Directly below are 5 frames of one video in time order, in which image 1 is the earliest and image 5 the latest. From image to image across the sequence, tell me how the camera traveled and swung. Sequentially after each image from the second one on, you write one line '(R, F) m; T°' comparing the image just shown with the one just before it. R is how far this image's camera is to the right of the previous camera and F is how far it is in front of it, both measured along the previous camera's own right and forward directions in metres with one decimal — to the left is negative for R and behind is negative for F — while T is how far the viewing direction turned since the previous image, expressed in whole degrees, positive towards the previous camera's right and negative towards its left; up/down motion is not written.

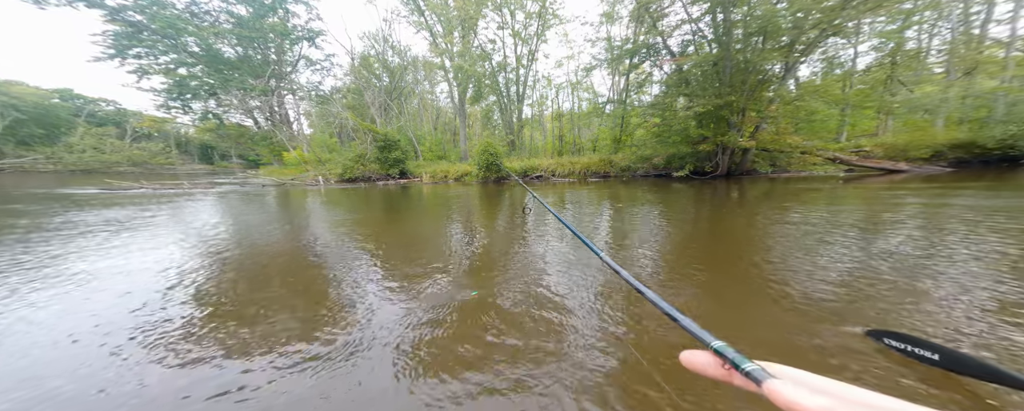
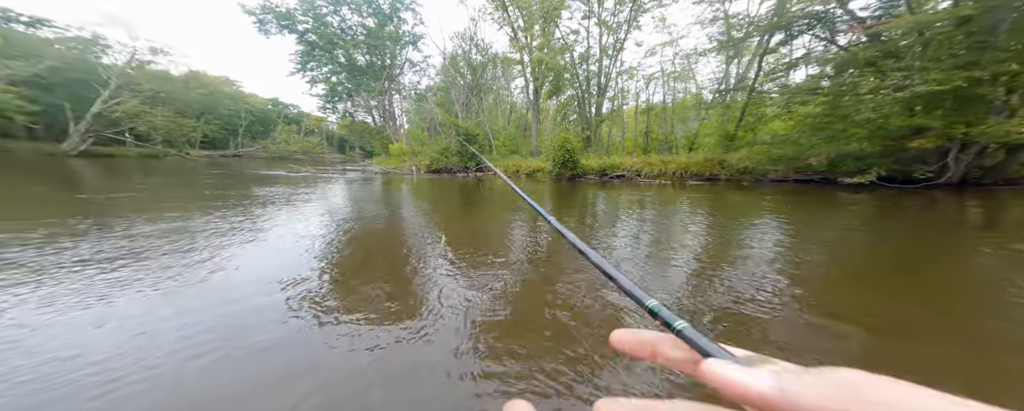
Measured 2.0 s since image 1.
(0.0, +0.2) m; -14°
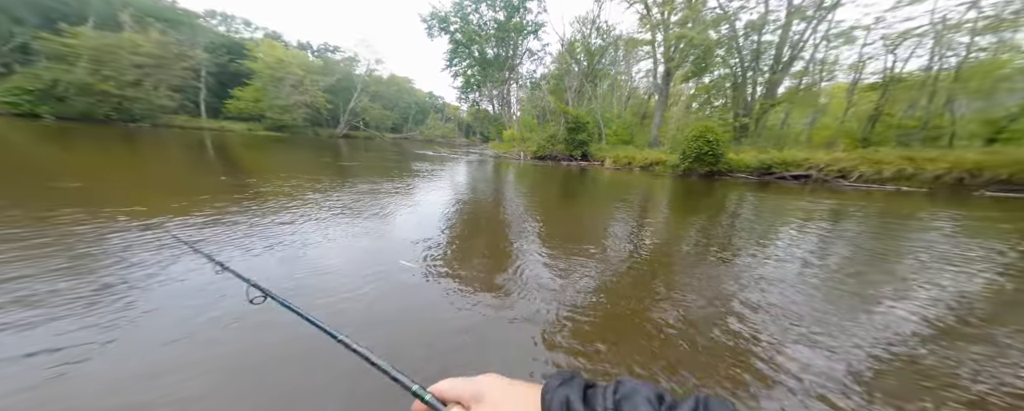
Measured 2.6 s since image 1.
(+0.2, +0.1) m; -21°
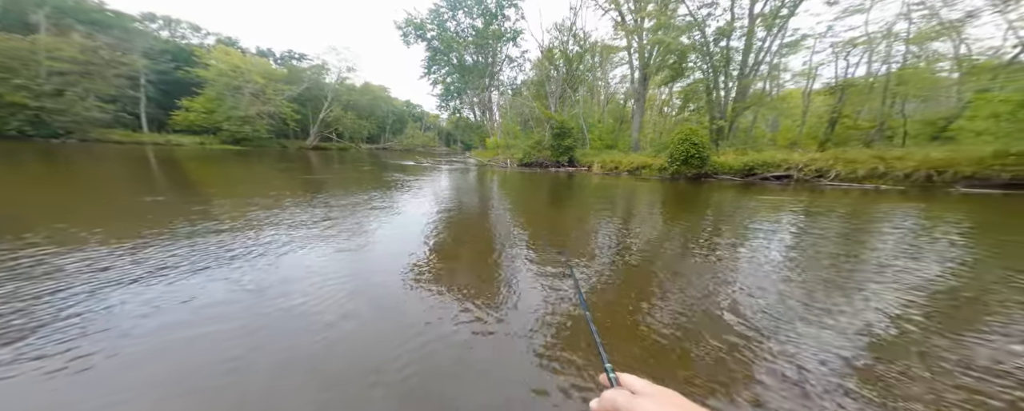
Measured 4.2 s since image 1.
(-0.3, +0.2) m; +4°
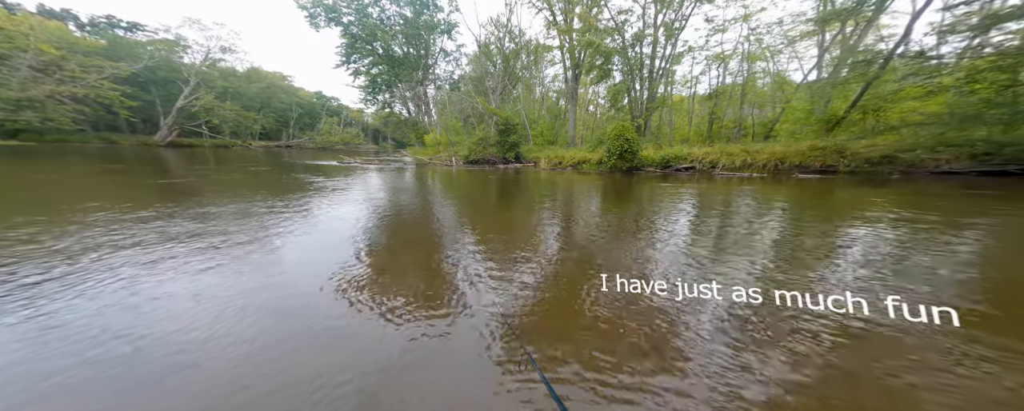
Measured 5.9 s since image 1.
(-0.8, +0.6) m; +15°
